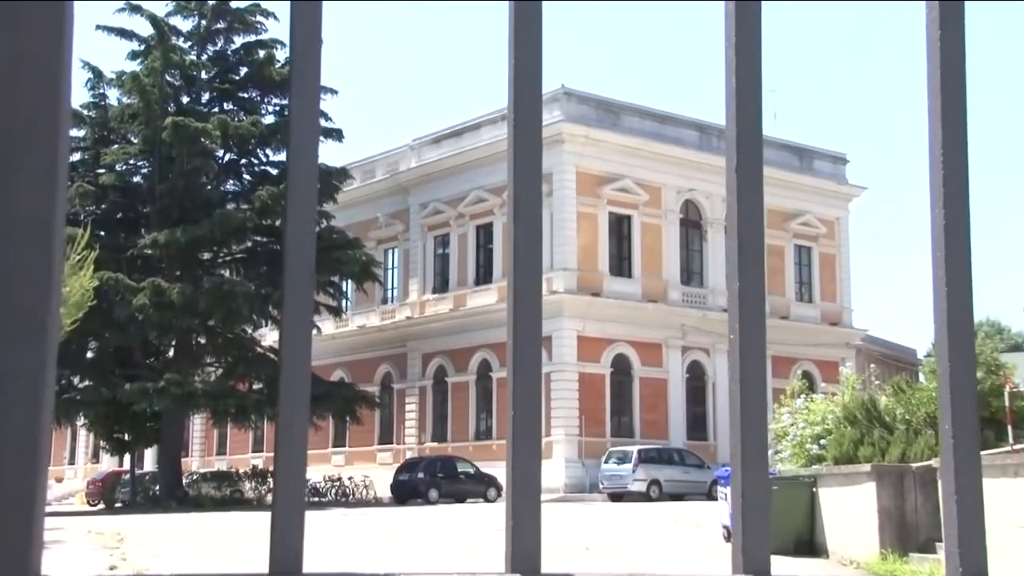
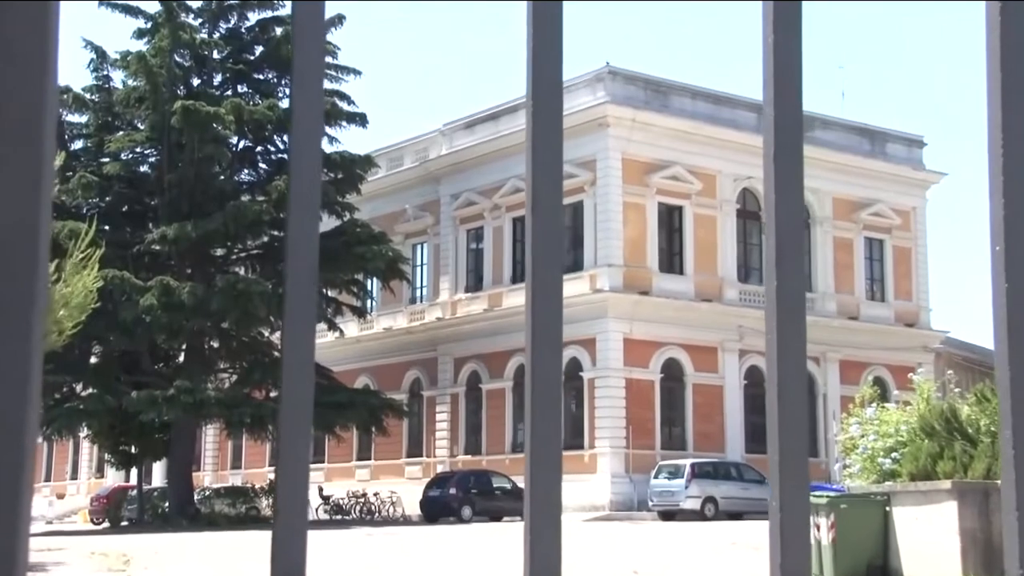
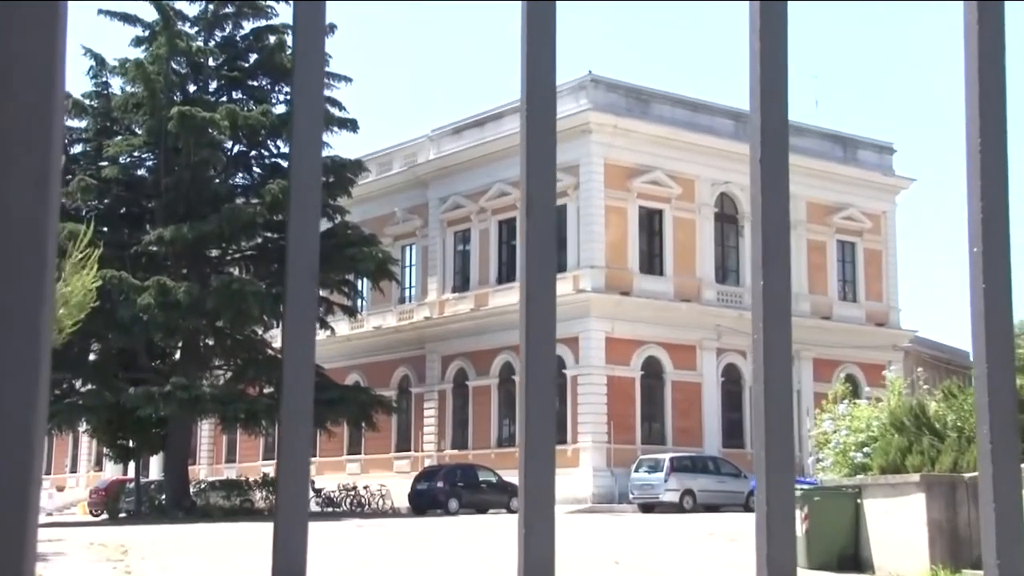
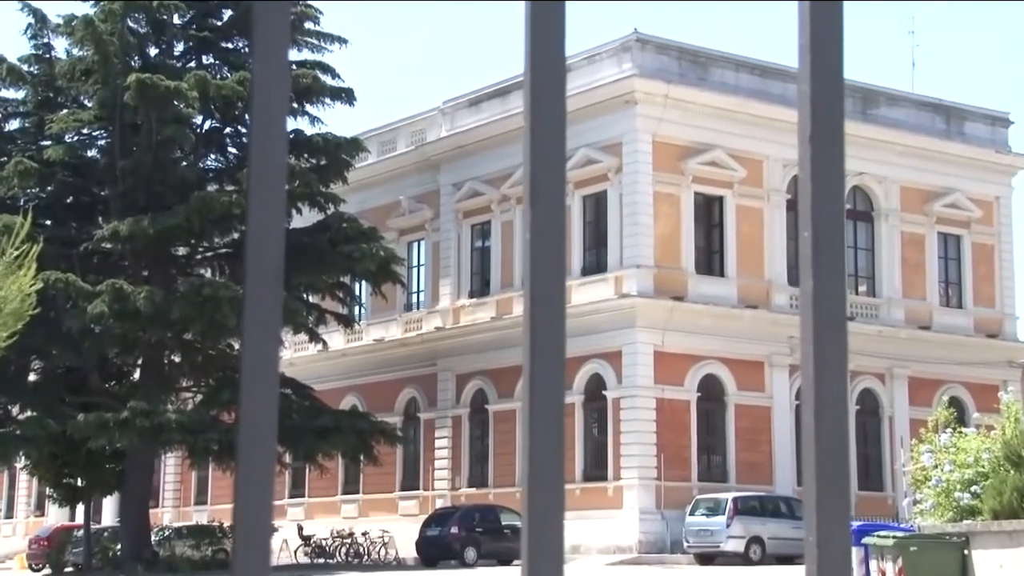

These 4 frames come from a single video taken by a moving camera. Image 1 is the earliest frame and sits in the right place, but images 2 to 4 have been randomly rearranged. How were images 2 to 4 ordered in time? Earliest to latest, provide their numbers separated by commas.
3, 2, 4
